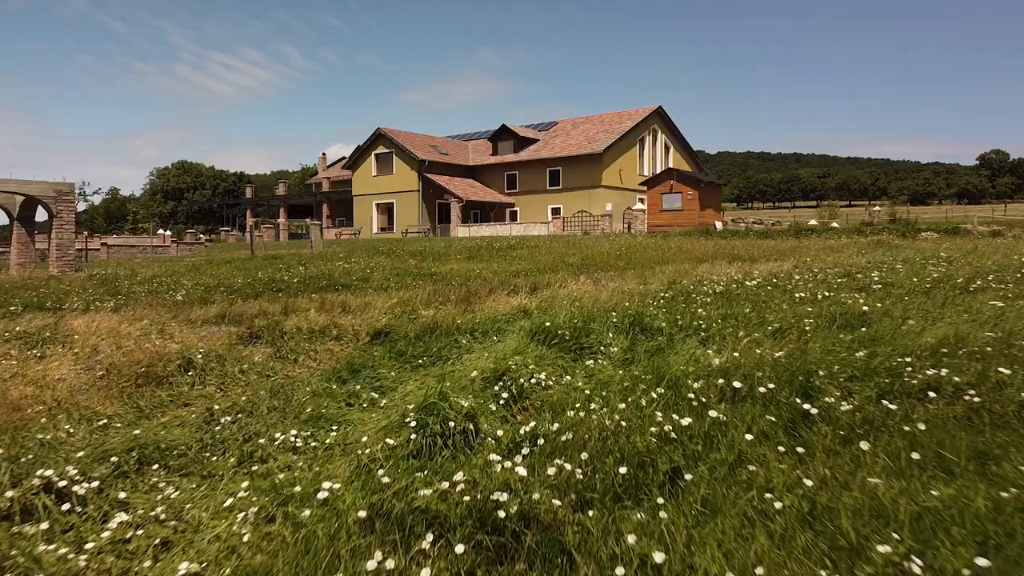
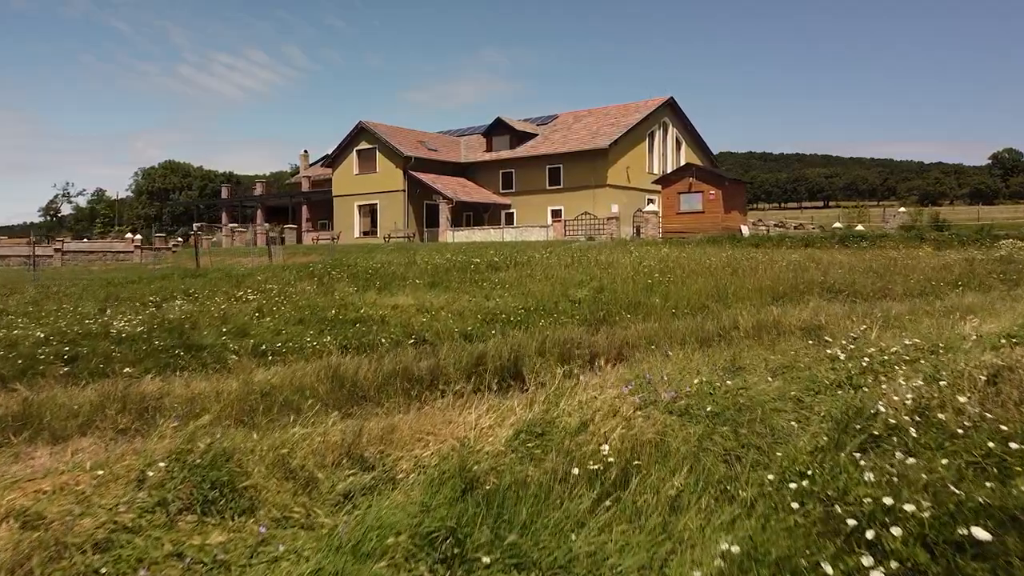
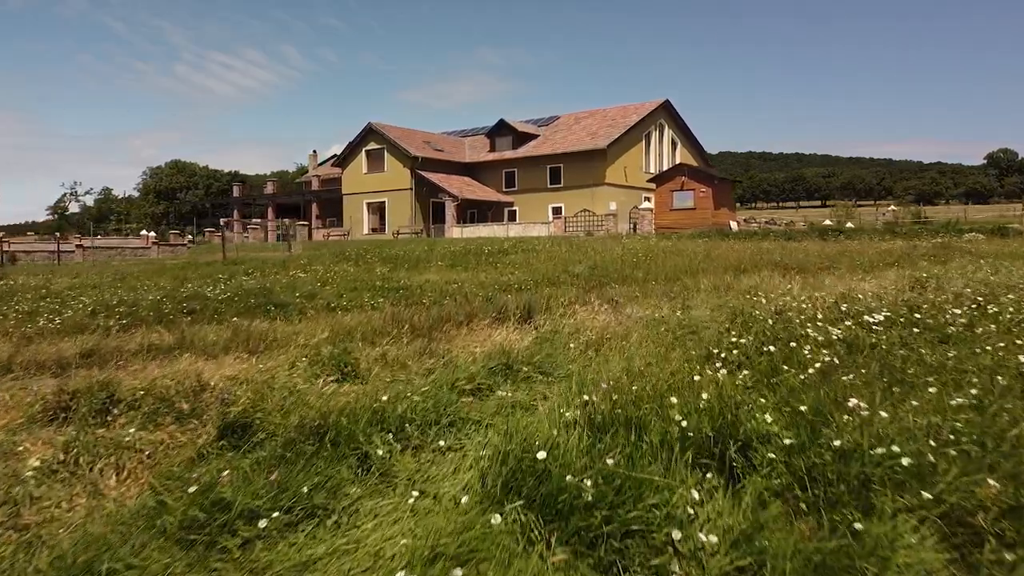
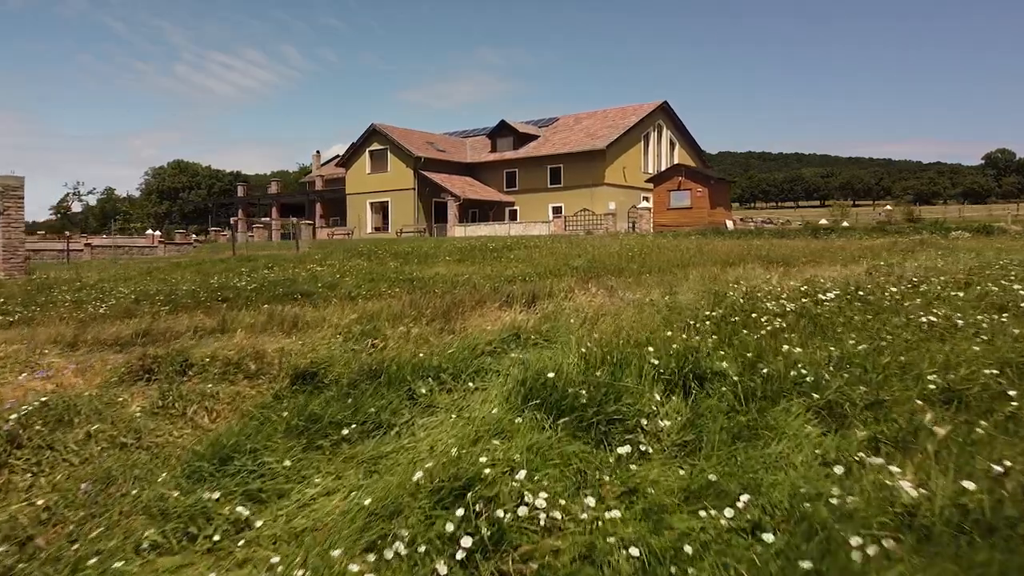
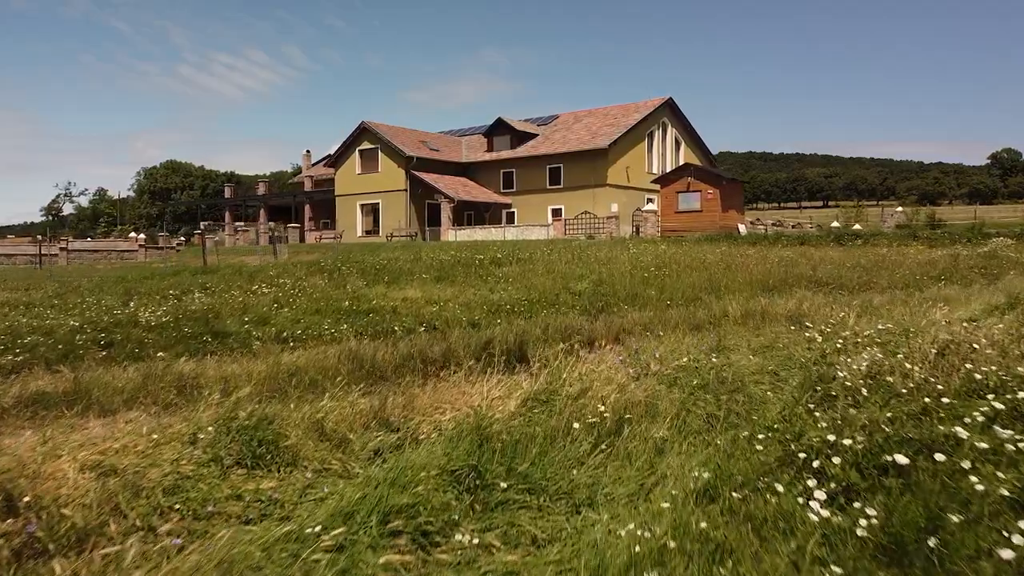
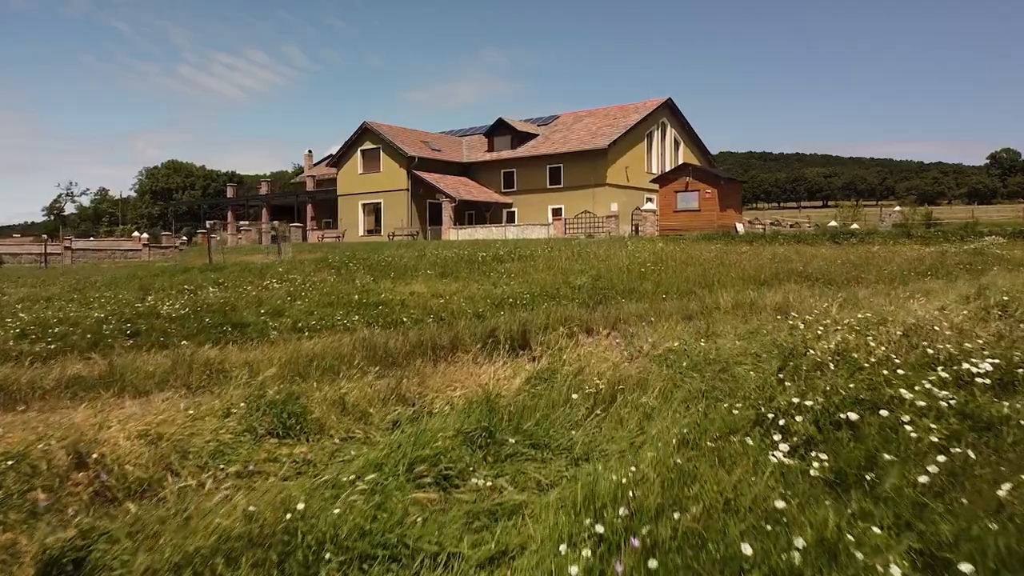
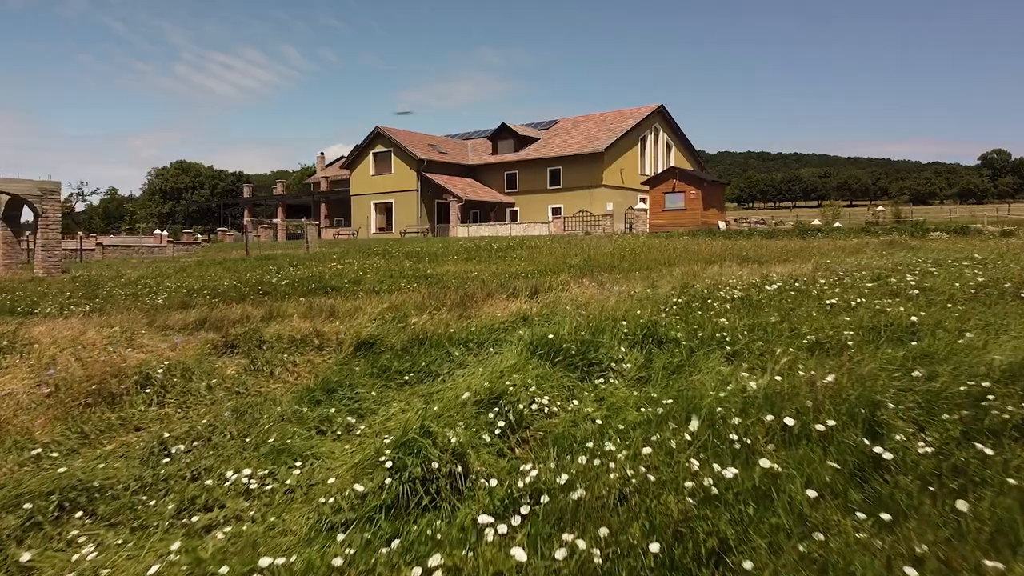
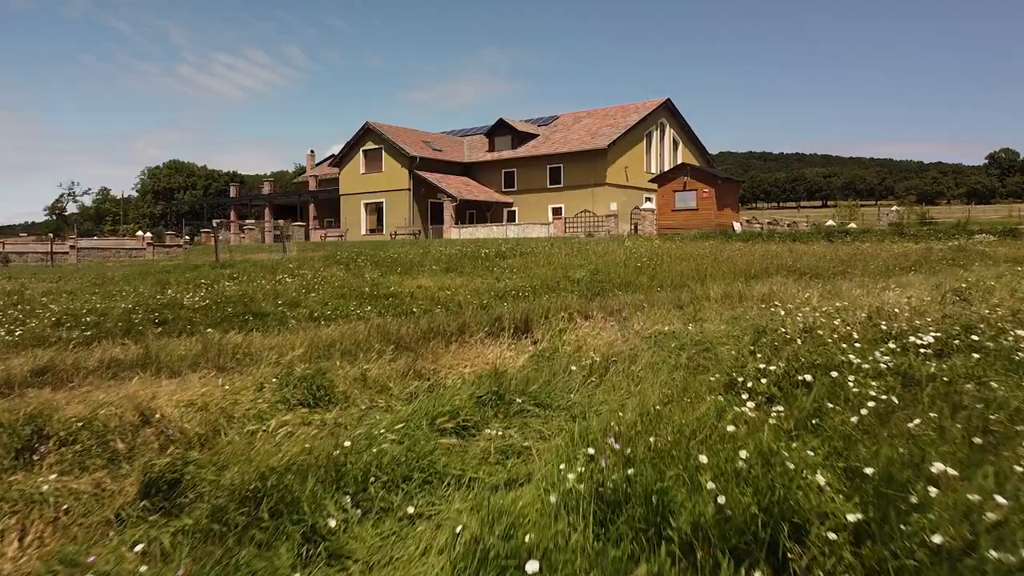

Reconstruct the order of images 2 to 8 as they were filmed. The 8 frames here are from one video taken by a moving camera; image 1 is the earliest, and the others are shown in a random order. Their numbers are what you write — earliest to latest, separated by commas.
7, 4, 3, 8, 6, 5, 2
